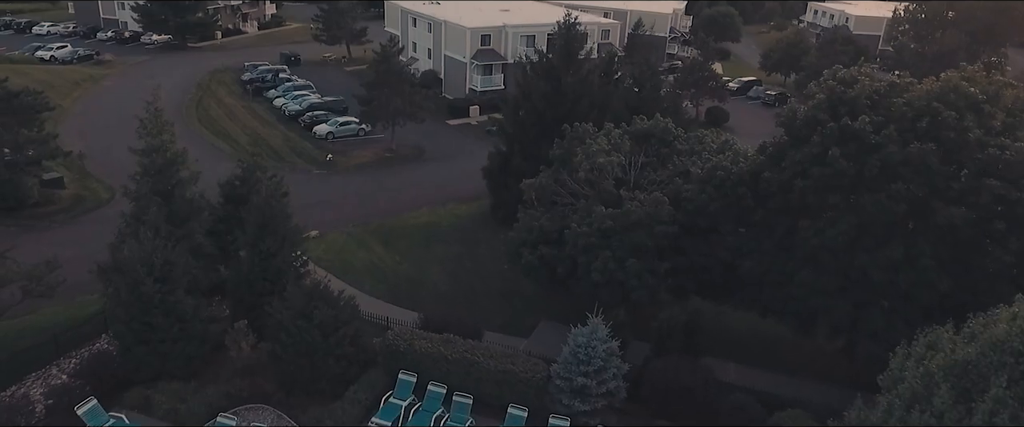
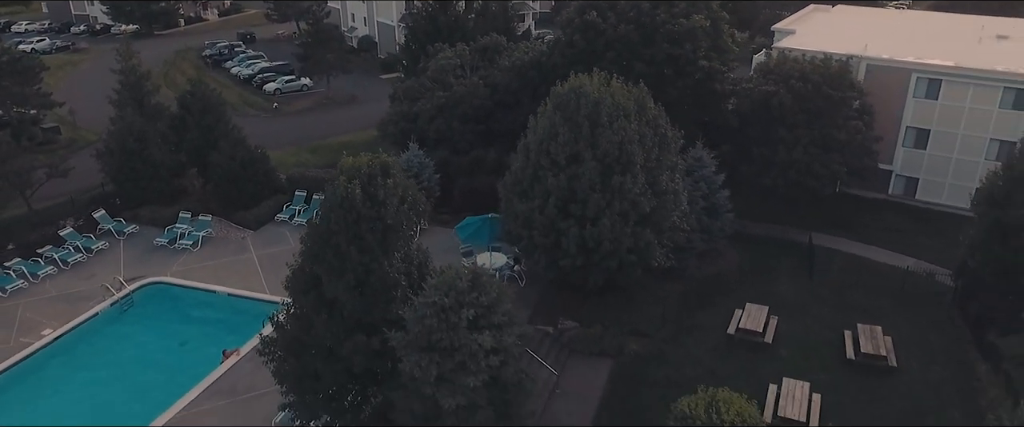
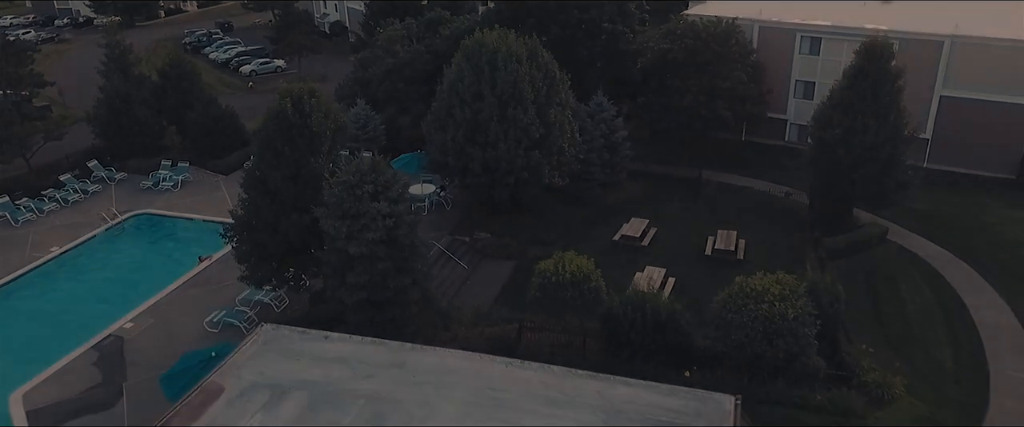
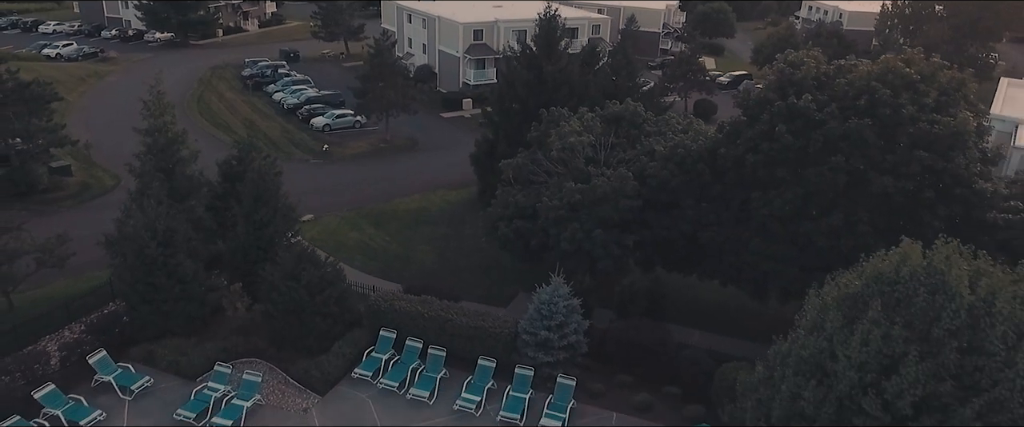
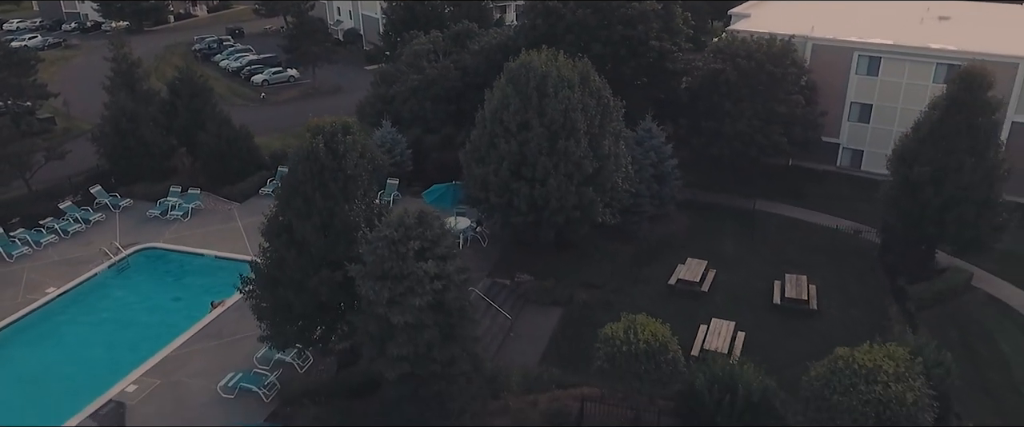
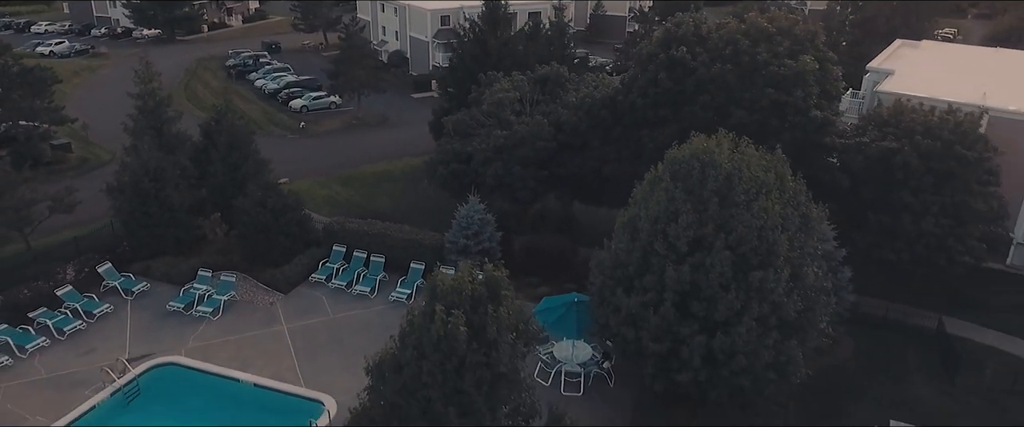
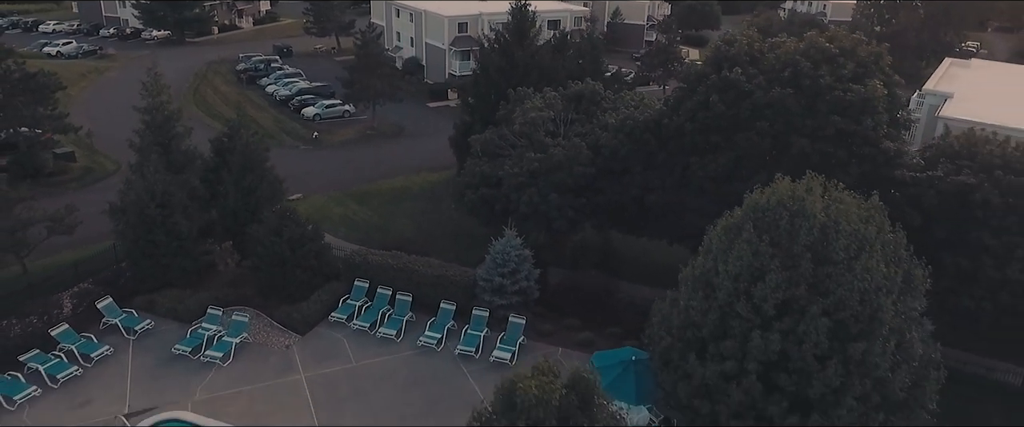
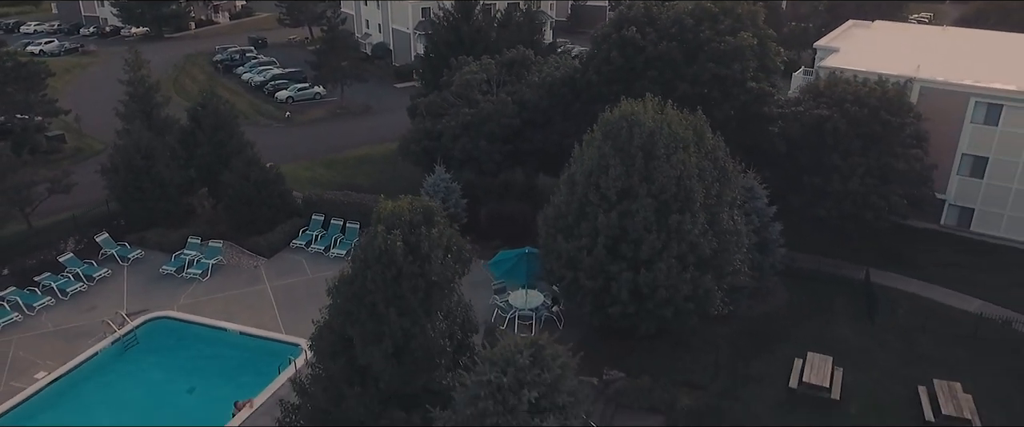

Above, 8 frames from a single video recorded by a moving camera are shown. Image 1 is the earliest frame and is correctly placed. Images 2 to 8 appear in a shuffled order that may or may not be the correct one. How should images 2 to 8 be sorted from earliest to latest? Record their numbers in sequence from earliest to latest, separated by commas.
4, 7, 6, 8, 2, 5, 3
